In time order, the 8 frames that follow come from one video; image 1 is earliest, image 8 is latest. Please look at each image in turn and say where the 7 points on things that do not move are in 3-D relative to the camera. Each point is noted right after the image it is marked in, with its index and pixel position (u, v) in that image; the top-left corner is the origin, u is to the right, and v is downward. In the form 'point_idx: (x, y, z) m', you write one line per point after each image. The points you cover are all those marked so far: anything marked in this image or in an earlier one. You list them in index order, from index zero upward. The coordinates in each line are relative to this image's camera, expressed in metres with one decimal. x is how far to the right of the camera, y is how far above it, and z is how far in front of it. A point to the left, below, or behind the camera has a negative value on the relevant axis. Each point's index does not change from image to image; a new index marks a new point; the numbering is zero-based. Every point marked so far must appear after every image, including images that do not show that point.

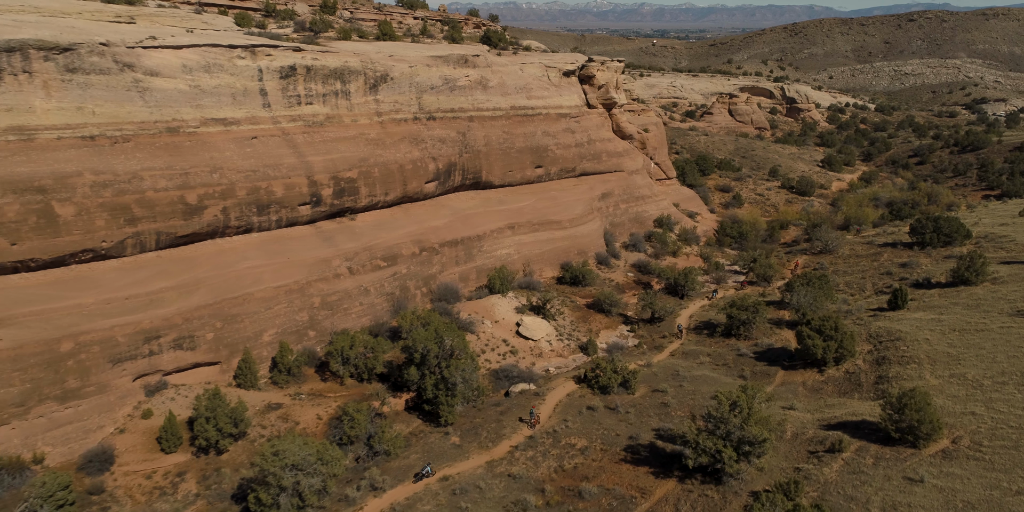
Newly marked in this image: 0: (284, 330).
0: (-6.6, -2.1, +17.8) m
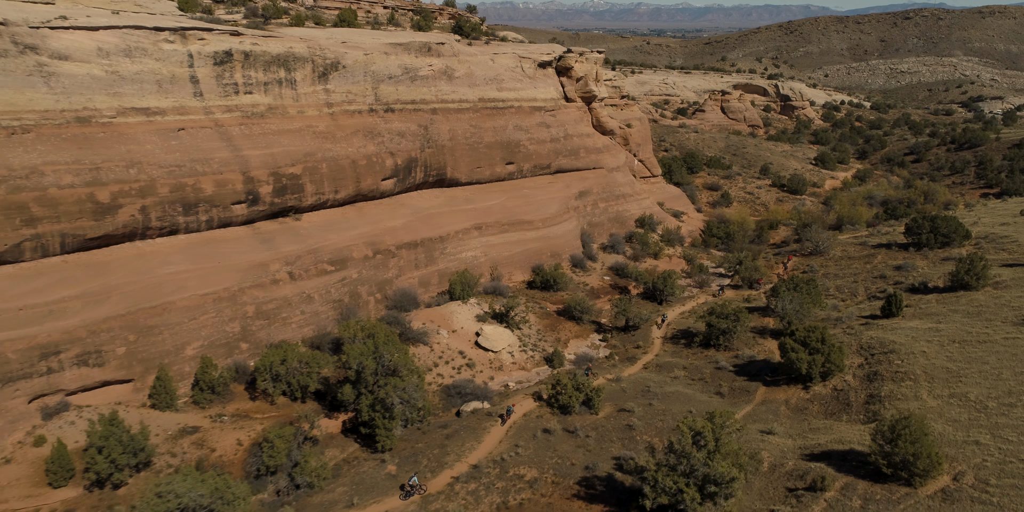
0: (-7.8, -2.3, +16.0) m
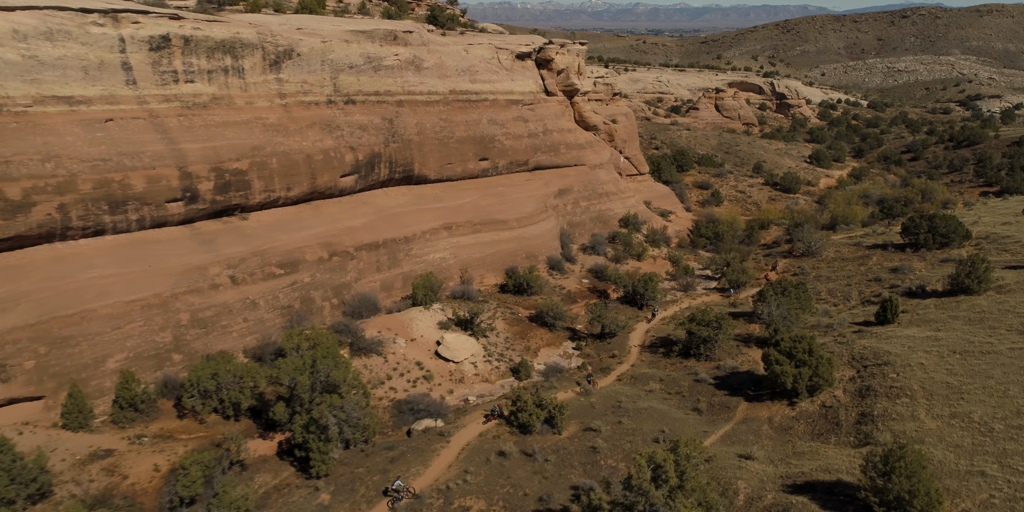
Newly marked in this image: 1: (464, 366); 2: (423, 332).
0: (-8.8, -2.3, +14.5) m
1: (-1.3, -3.0, +16.8) m
2: (-2.5, -2.1, +17.5) m
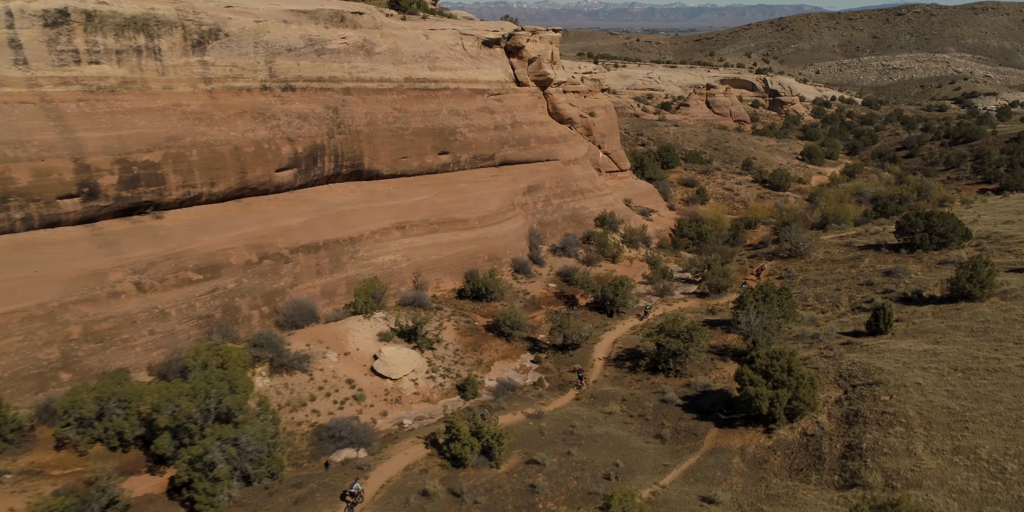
0: (-10.1, -2.4, +12.6) m
1: (-2.6, -3.1, +14.9) m
2: (-3.9, -2.2, +15.6) m
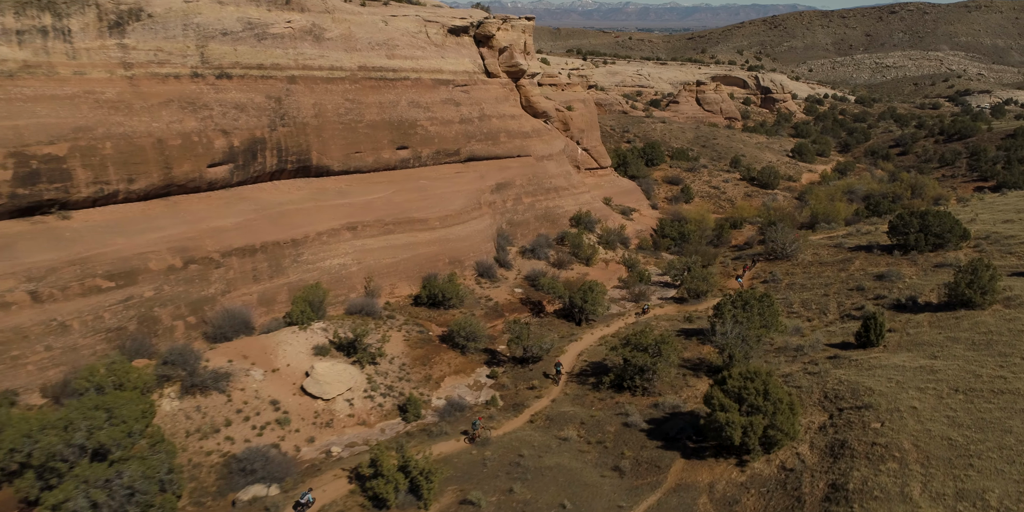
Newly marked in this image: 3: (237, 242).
0: (-11.2, -2.5, +10.8) m
1: (-3.8, -3.2, +13.3) m
2: (-5.0, -2.3, +13.9) m
3: (-7.3, +0.4, +16.4) m
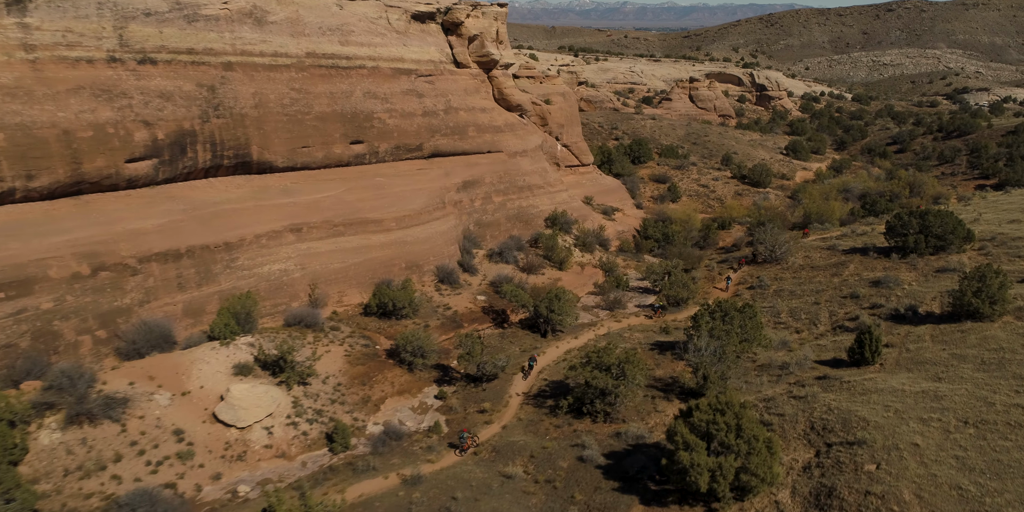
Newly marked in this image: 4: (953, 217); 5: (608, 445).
0: (-12.3, -2.7, +9.1) m
1: (-4.8, -3.3, +11.5) m
2: (-6.1, -2.5, +12.2) m
3: (-8.3, +0.2, +14.6) m
4: (+13.1, +1.1, +18.4) m
5: (+1.7, -3.3, +10.8) m
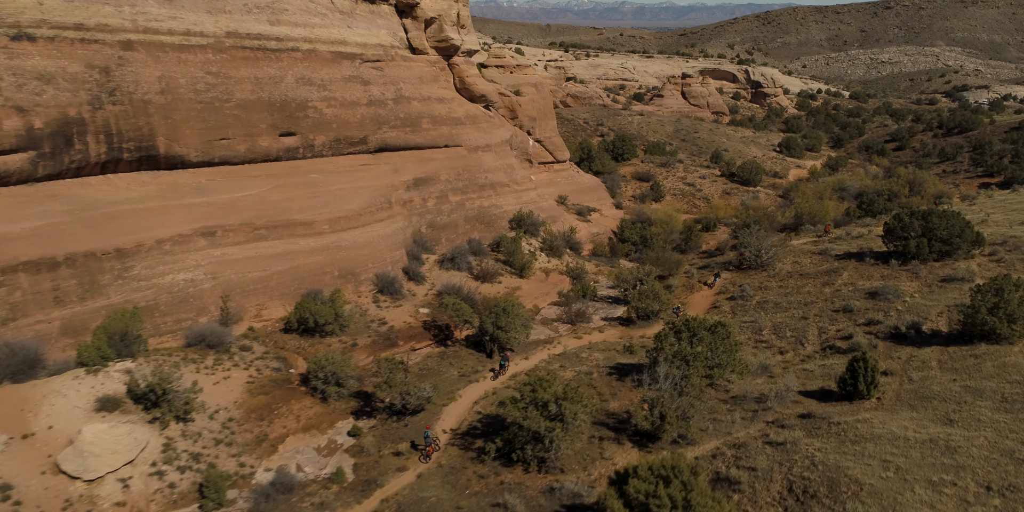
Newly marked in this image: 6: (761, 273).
0: (-13.6, -2.8, +6.9) m
1: (-6.2, -3.5, +9.4) m
2: (-7.4, -2.6, +10.0) m
3: (-9.7, +0.1, +12.4) m
4: (+11.8, +1.0, +16.2) m
5: (+0.4, -3.5, +8.6) m
6: (+7.5, -0.5, +18.5) m
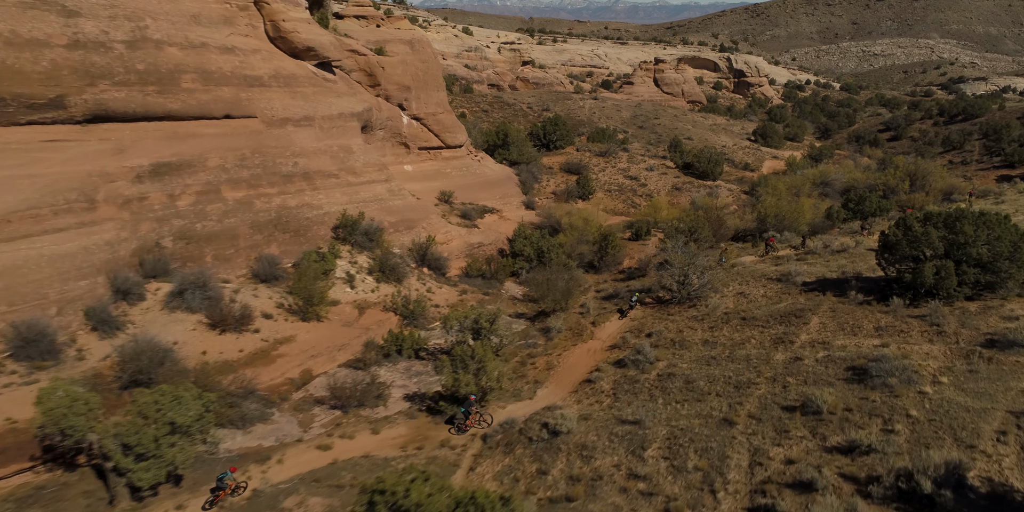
0: (-17.7, -3.5, -0.1) m
1: (-10.2, -4.1, +2.4) m
2: (-11.5, -3.2, +3.1) m
3: (-13.8, -0.5, +5.5) m
4: (+7.6, +0.5, +9.5) m
5: (-3.7, -4.0, +1.8) m
6: (+3.3, -1.0, +11.7) m
